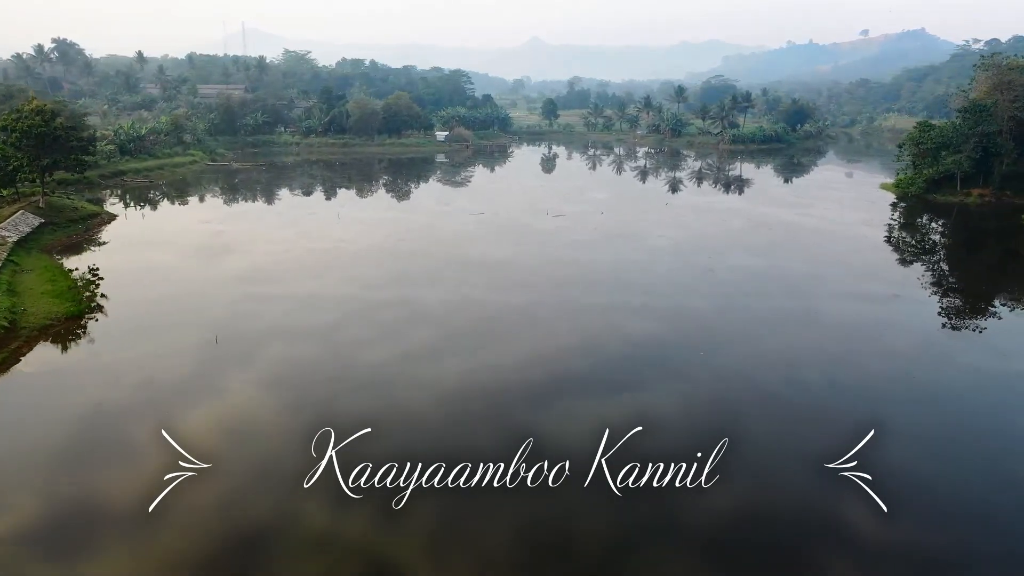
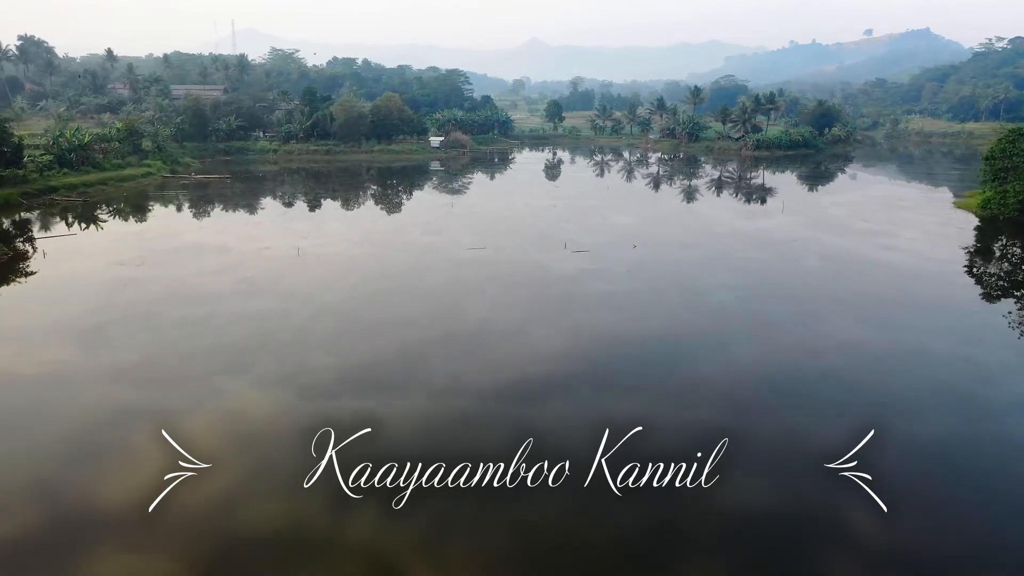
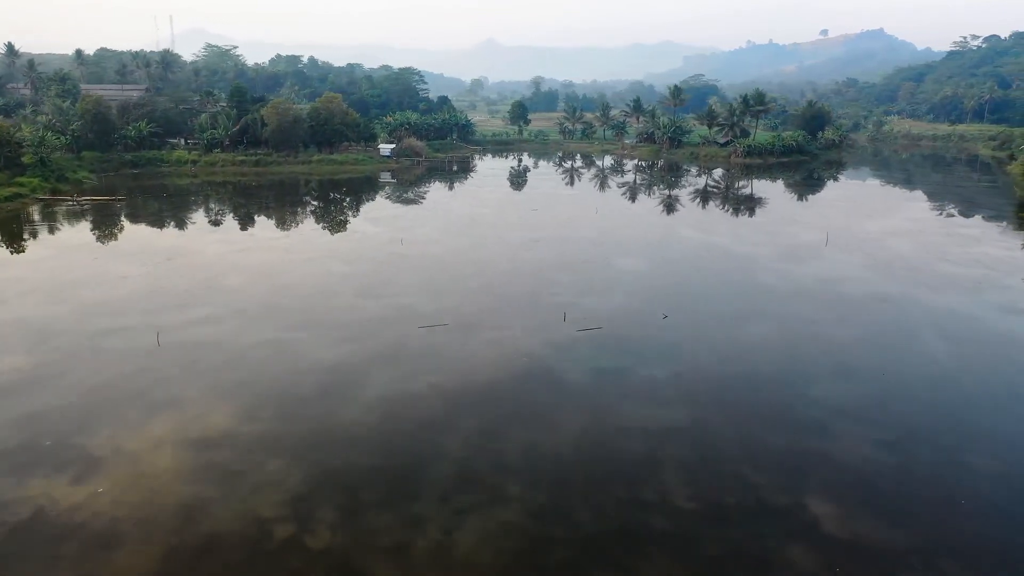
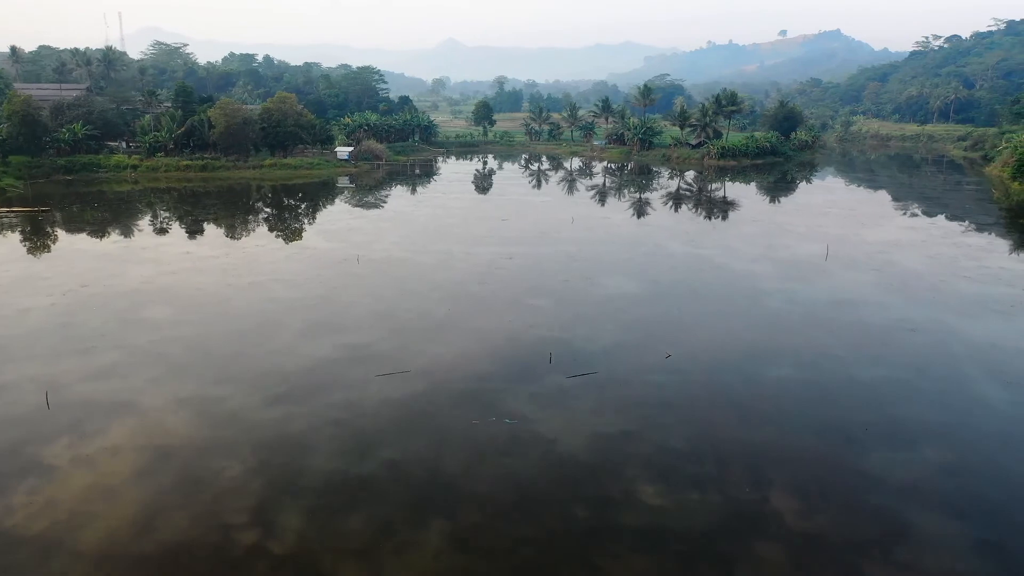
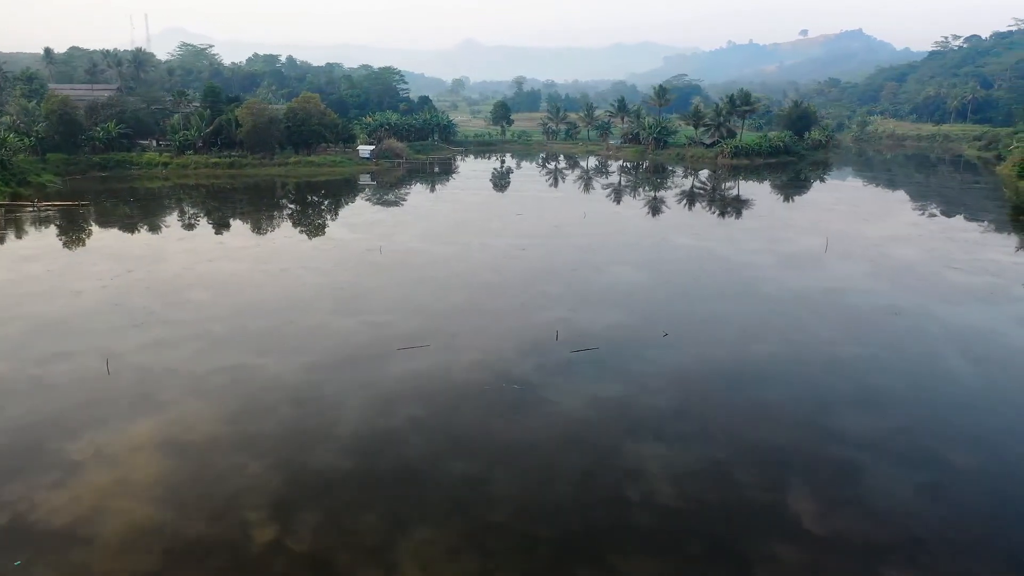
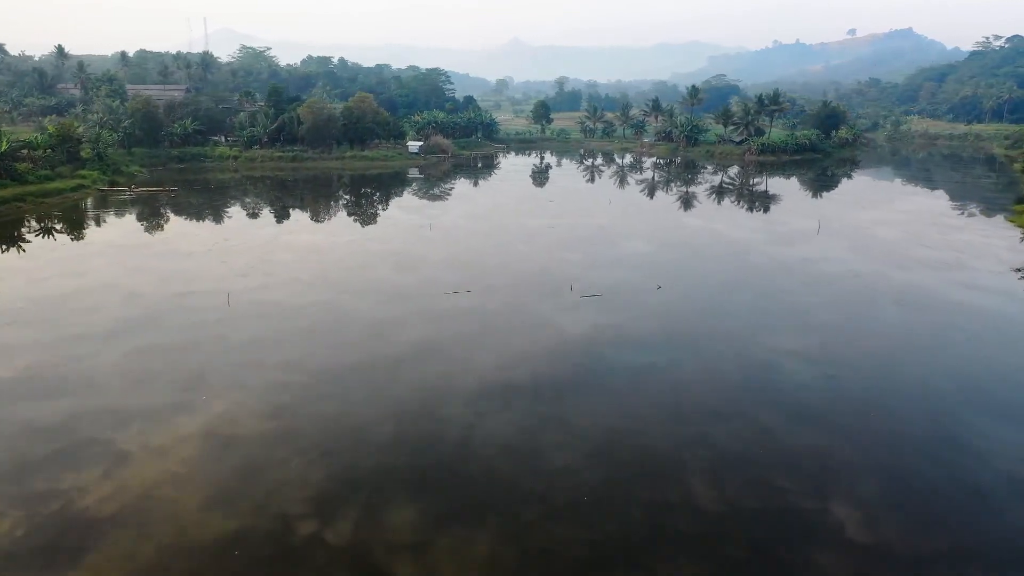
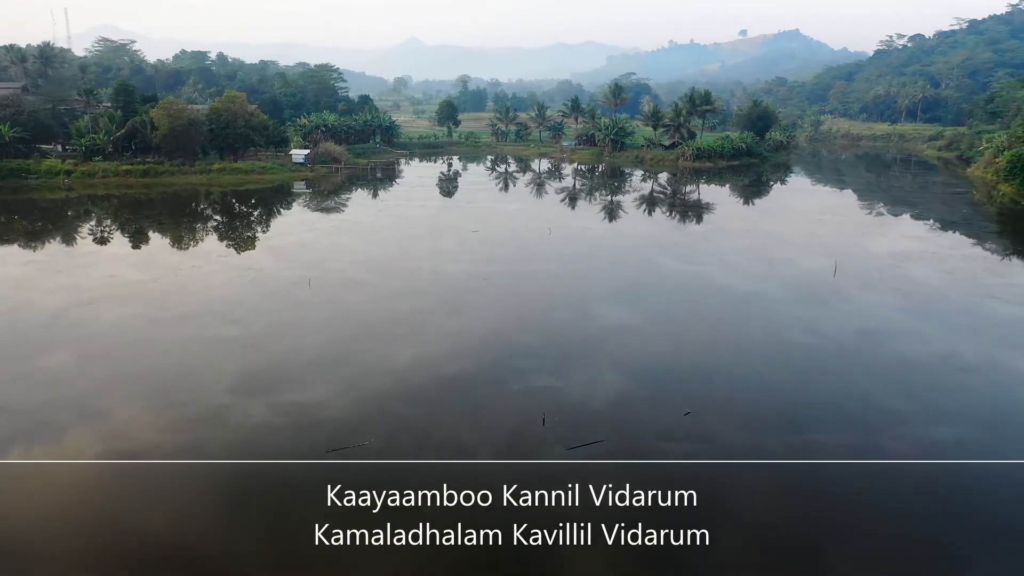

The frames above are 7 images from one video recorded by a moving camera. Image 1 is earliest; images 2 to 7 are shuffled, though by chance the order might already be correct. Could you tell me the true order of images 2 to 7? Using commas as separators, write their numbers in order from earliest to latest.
2, 6, 3, 5, 4, 7
